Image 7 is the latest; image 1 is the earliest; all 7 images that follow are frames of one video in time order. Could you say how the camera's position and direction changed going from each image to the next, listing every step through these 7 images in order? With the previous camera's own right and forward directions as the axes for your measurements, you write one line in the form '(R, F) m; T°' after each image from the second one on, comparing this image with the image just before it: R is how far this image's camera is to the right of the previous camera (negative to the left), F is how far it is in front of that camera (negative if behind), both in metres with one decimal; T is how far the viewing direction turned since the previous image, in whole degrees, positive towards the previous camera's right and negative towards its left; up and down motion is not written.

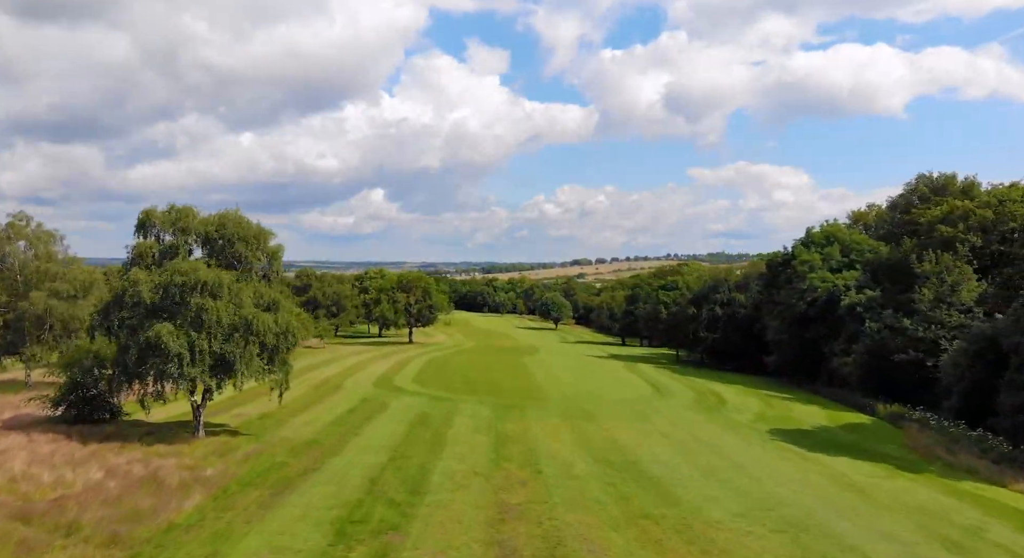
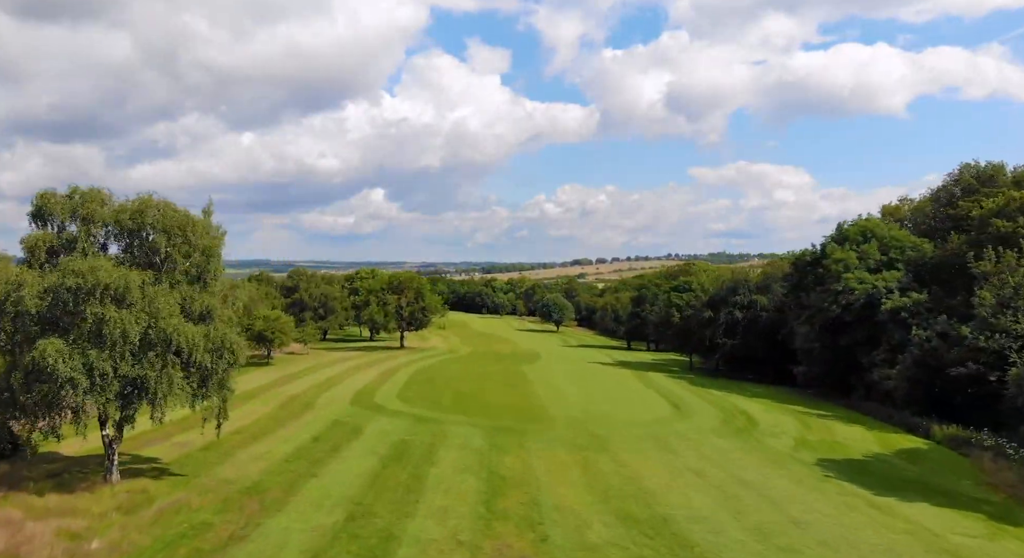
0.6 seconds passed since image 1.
(+0.1, +6.6) m; 0°
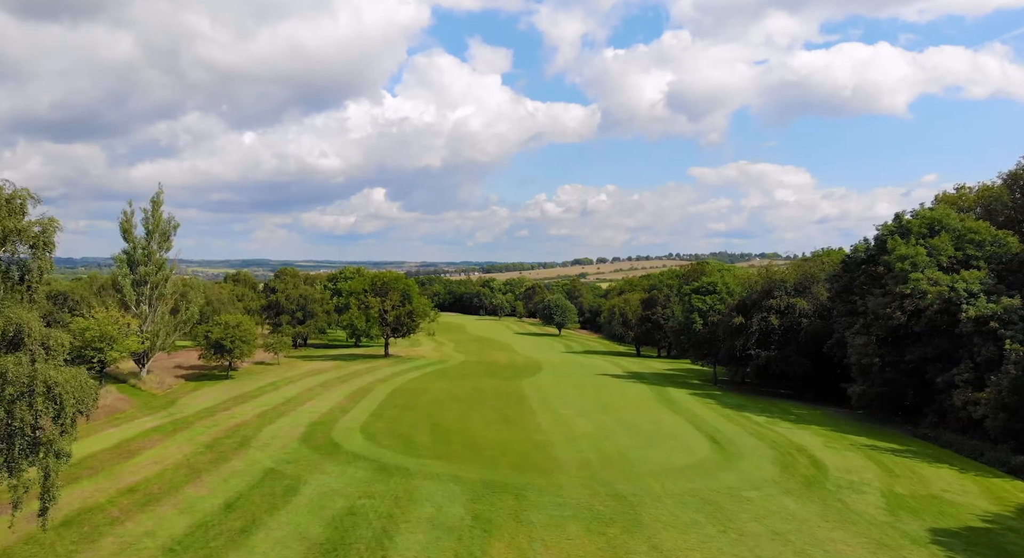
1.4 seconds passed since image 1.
(+0.2, +9.4) m; 0°
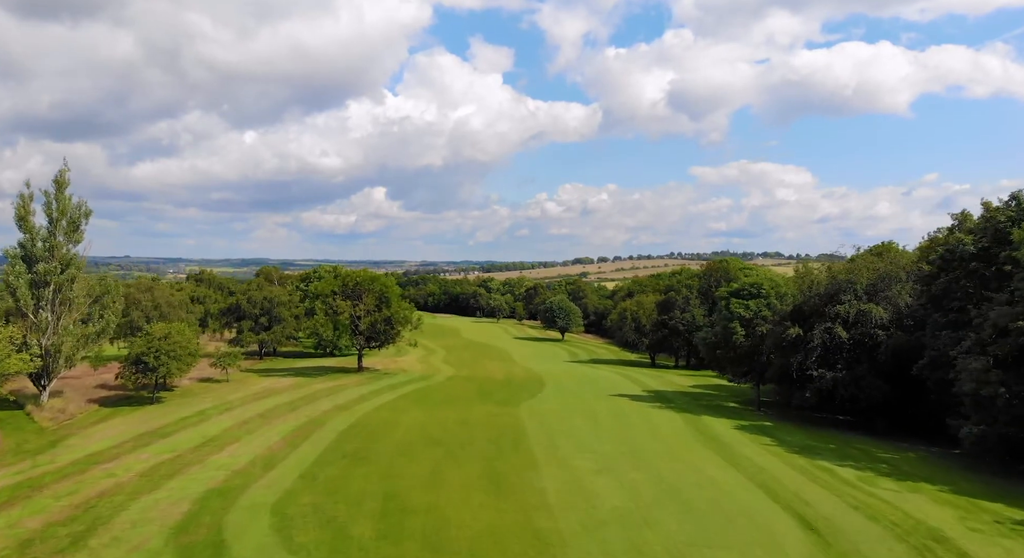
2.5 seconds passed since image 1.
(+0.3, +12.0) m; 0°
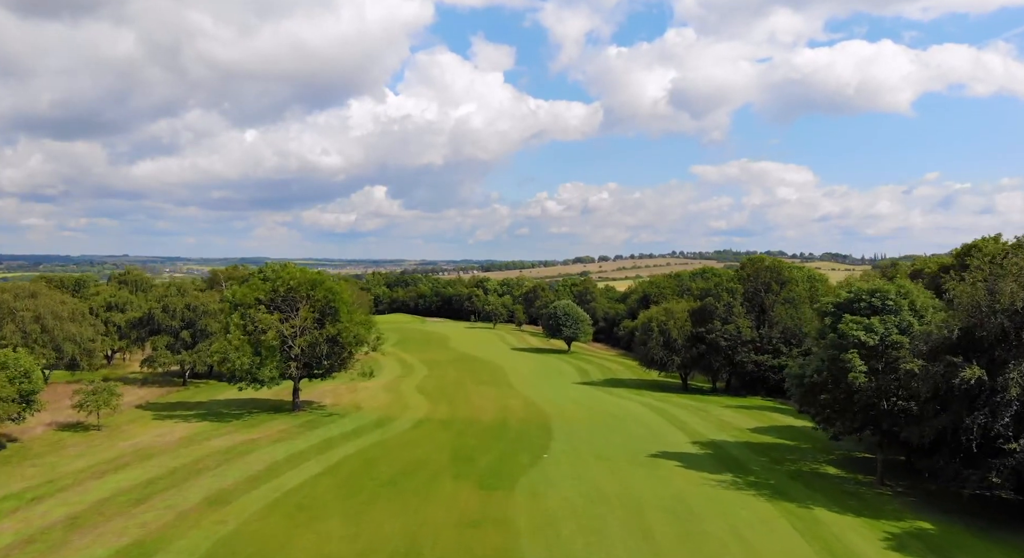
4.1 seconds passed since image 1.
(+0.3, +17.8) m; 0°
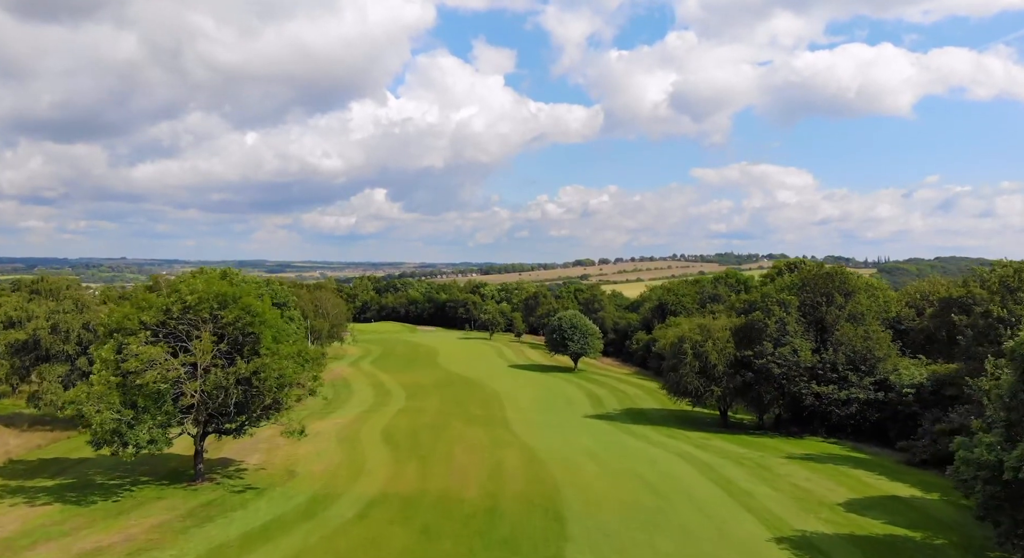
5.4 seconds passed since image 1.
(+0.2, +13.7) m; 0°
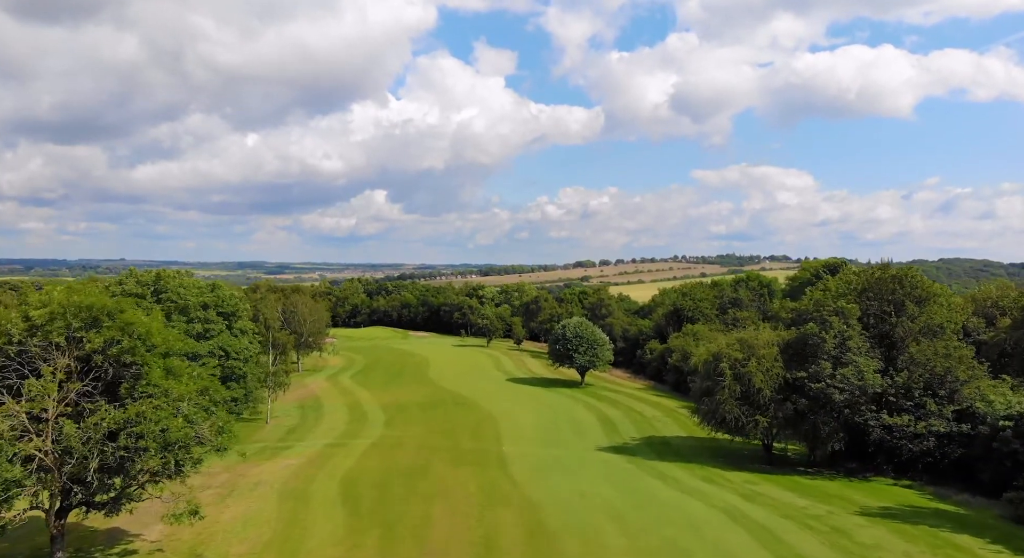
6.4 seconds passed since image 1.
(+0.1, +9.9) m; 0°
